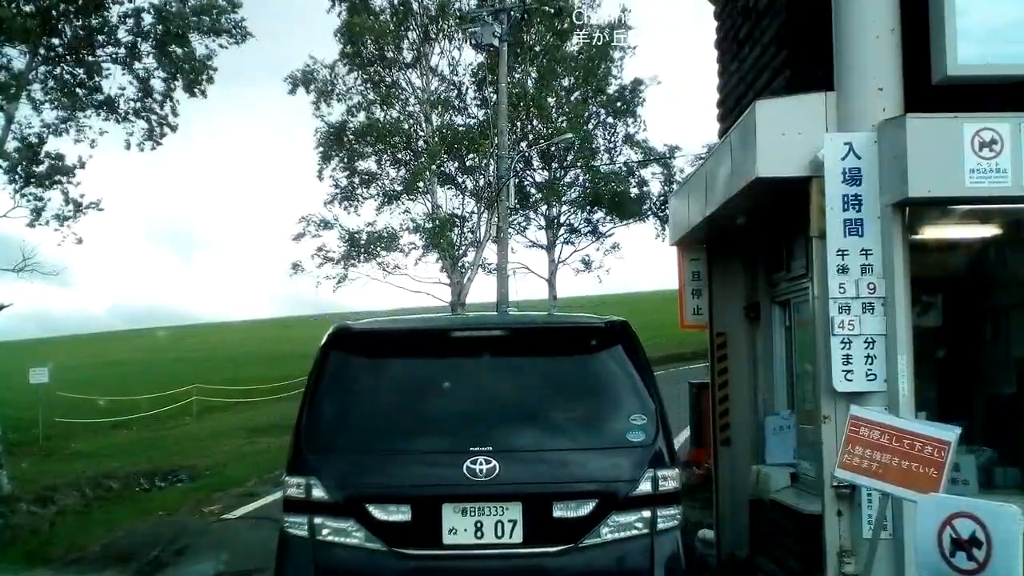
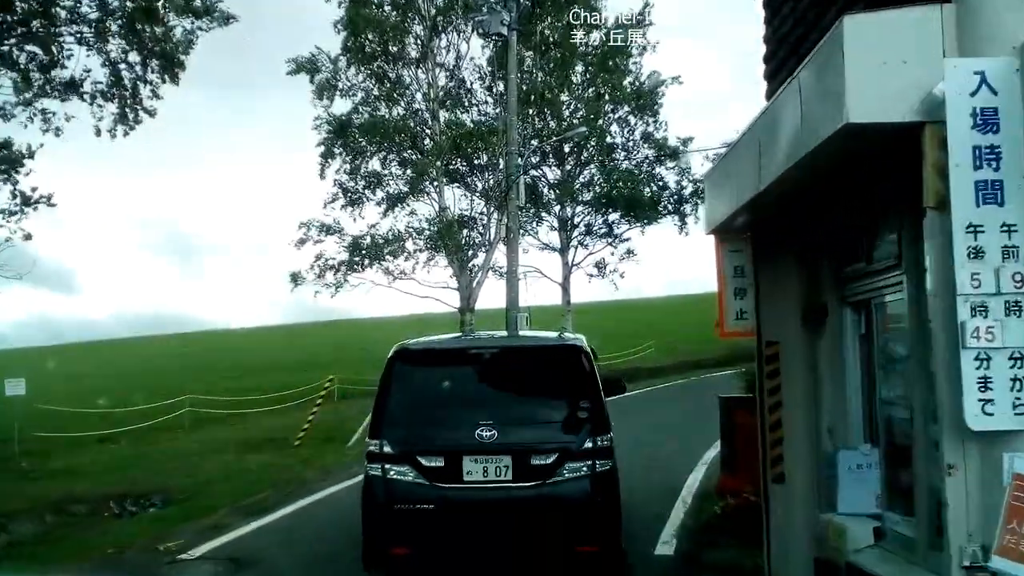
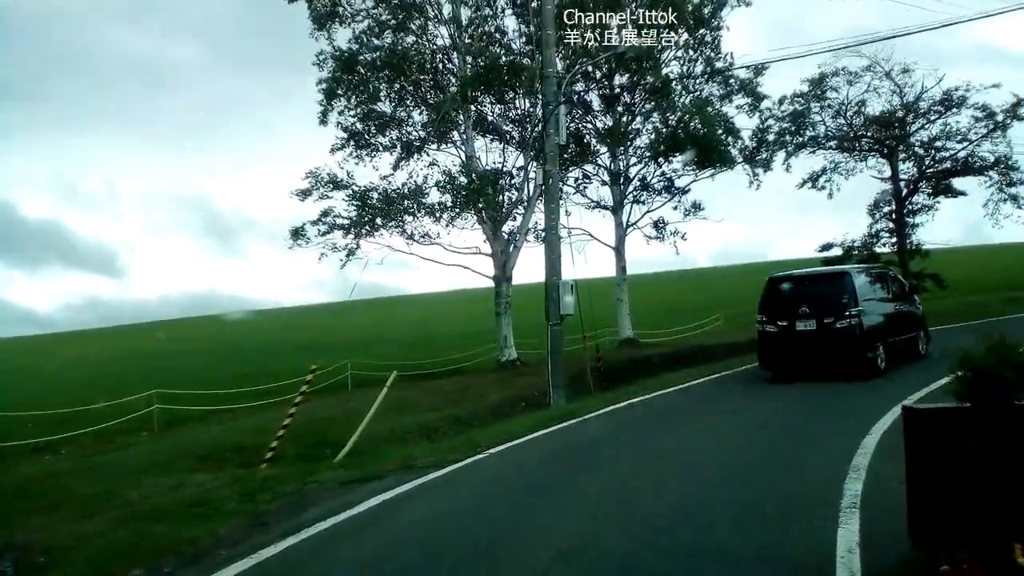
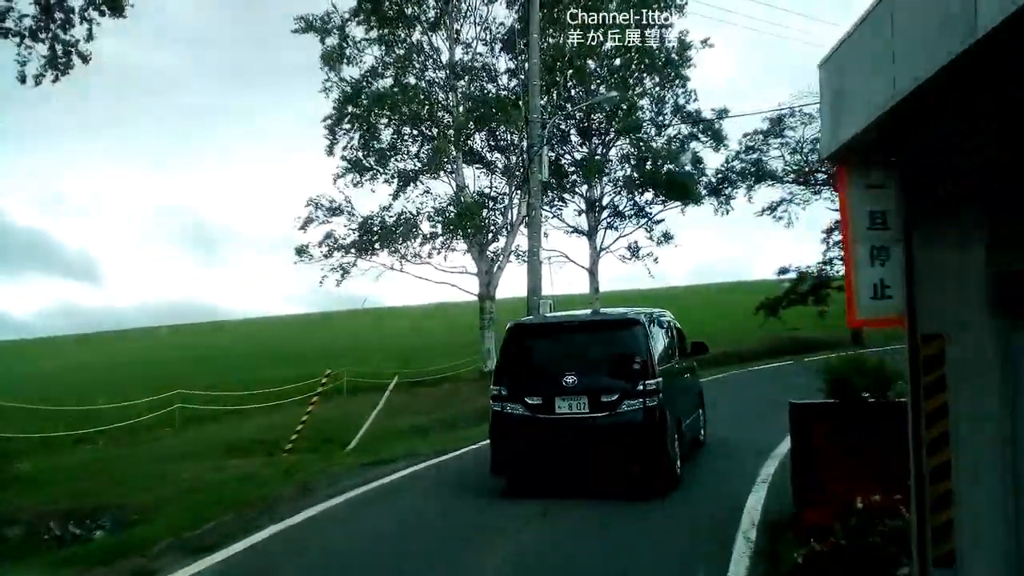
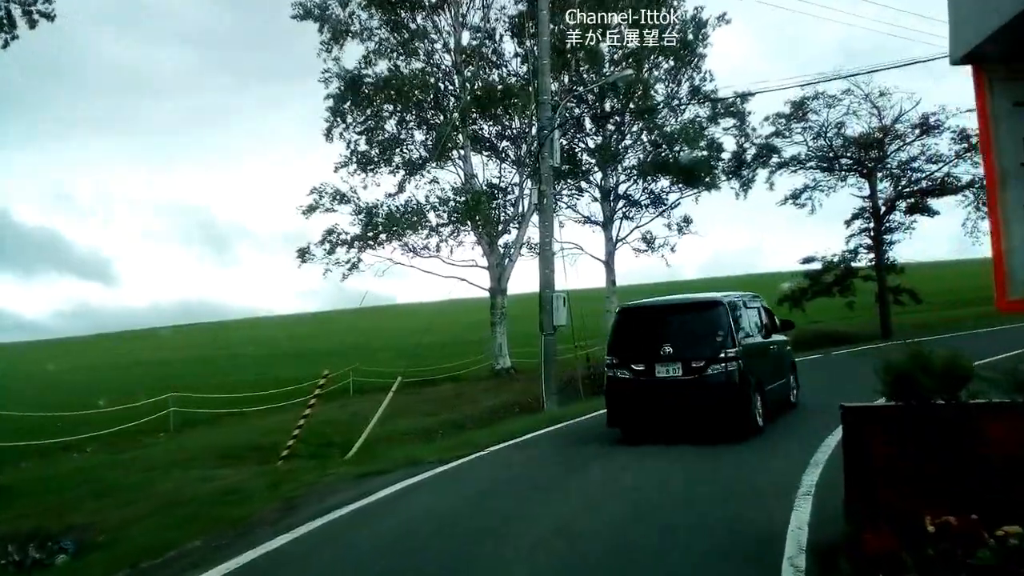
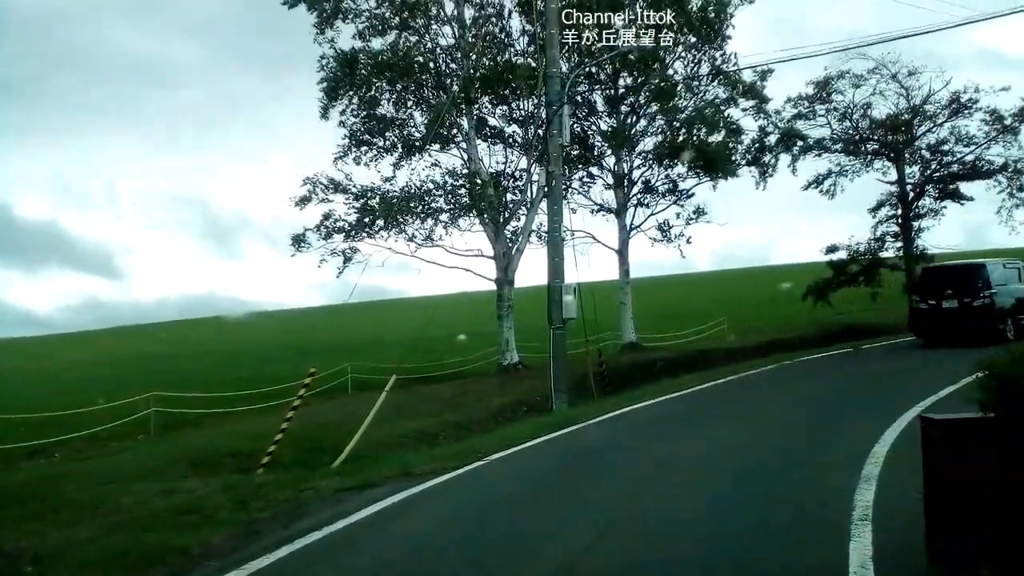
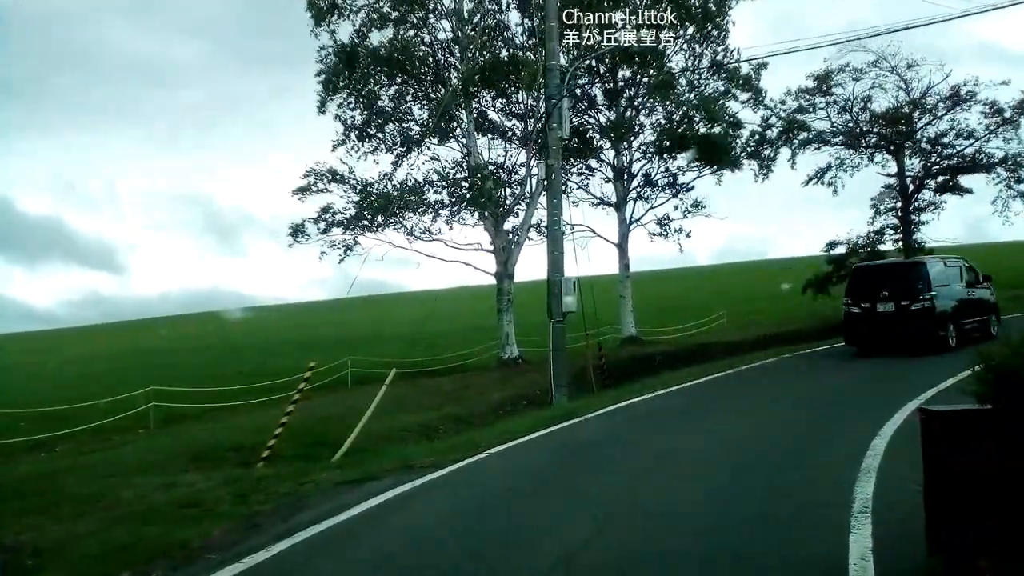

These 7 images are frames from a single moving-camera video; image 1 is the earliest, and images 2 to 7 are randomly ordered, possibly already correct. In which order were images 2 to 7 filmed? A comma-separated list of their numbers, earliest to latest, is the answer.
2, 4, 5, 3, 7, 6
